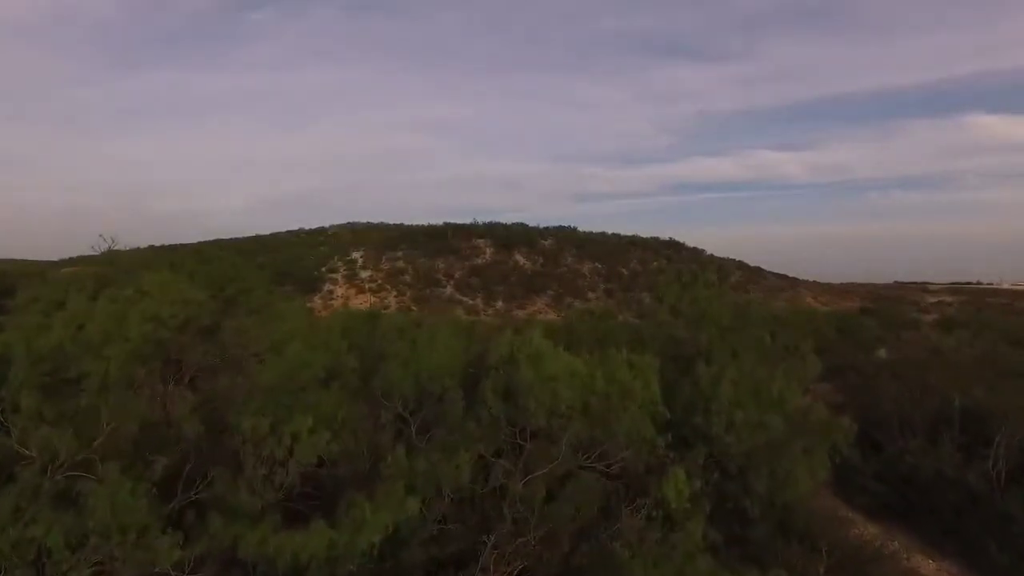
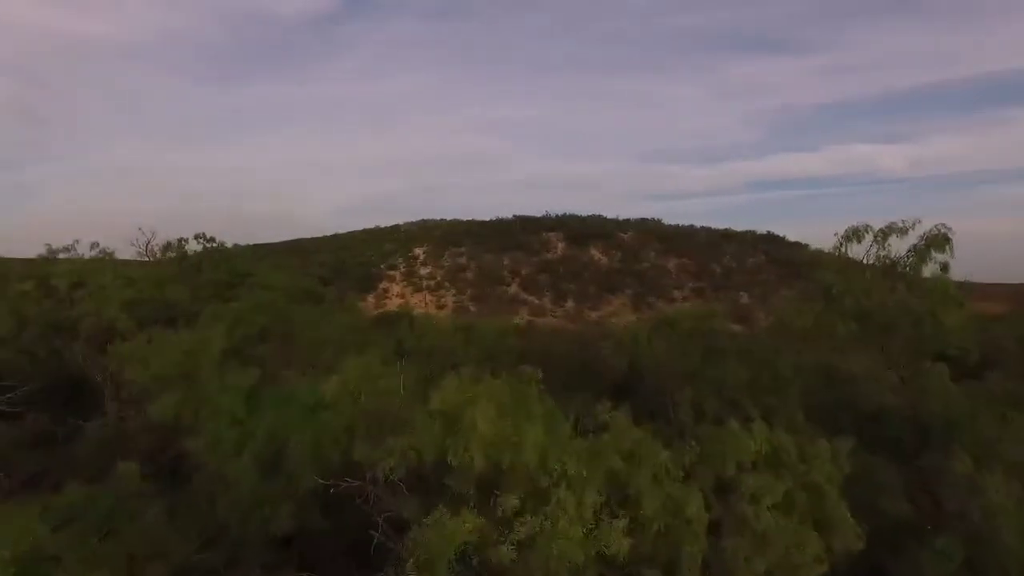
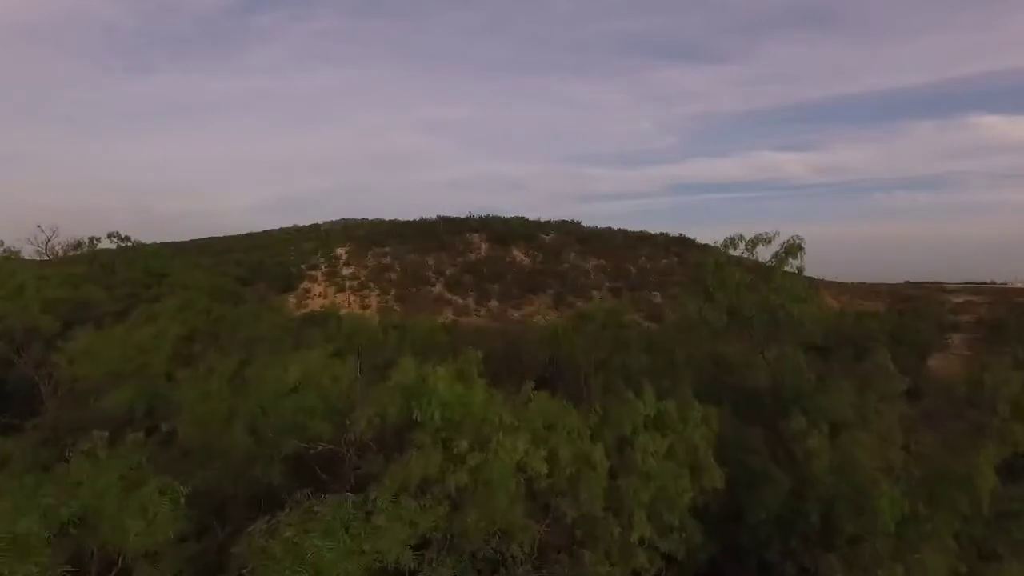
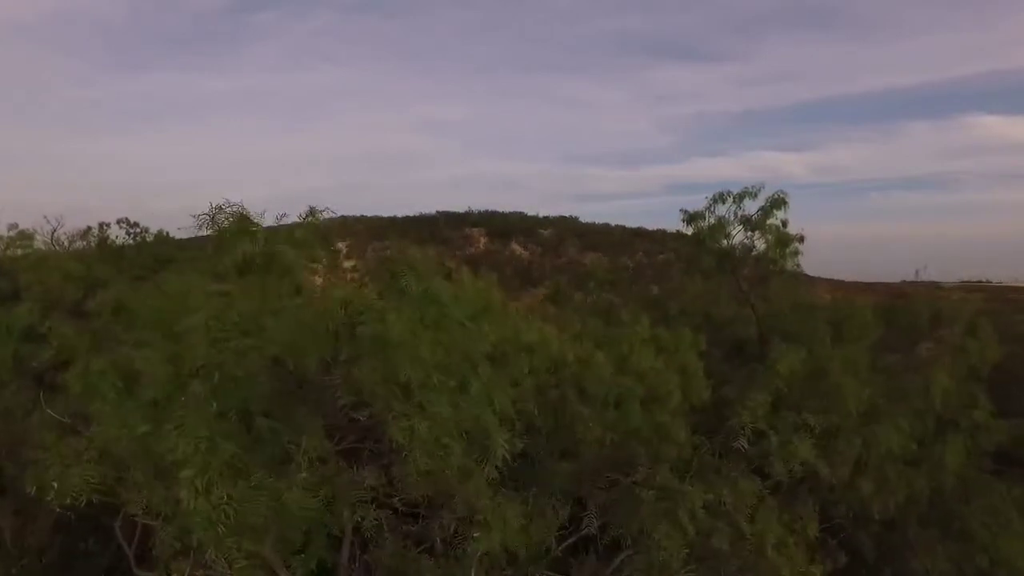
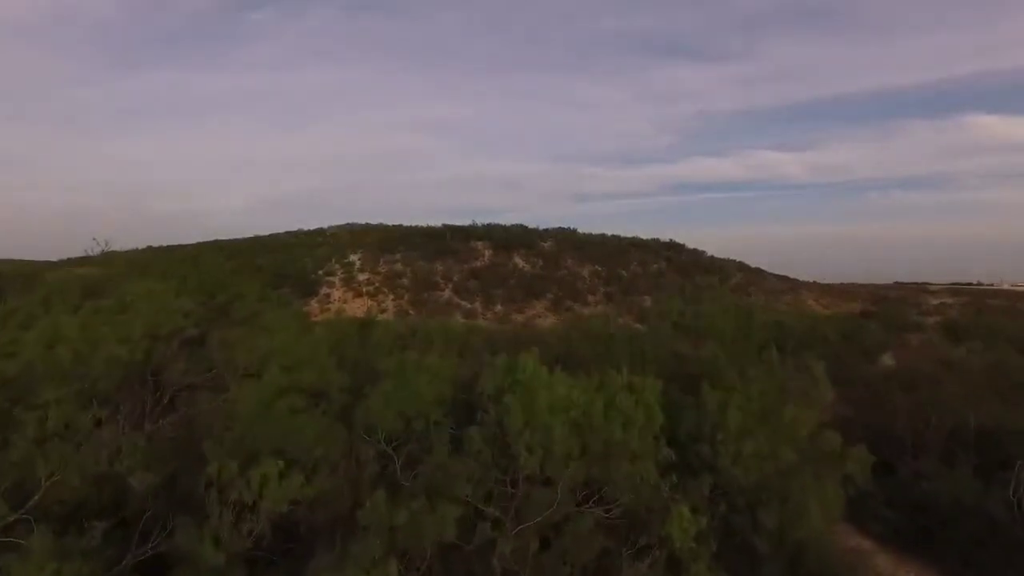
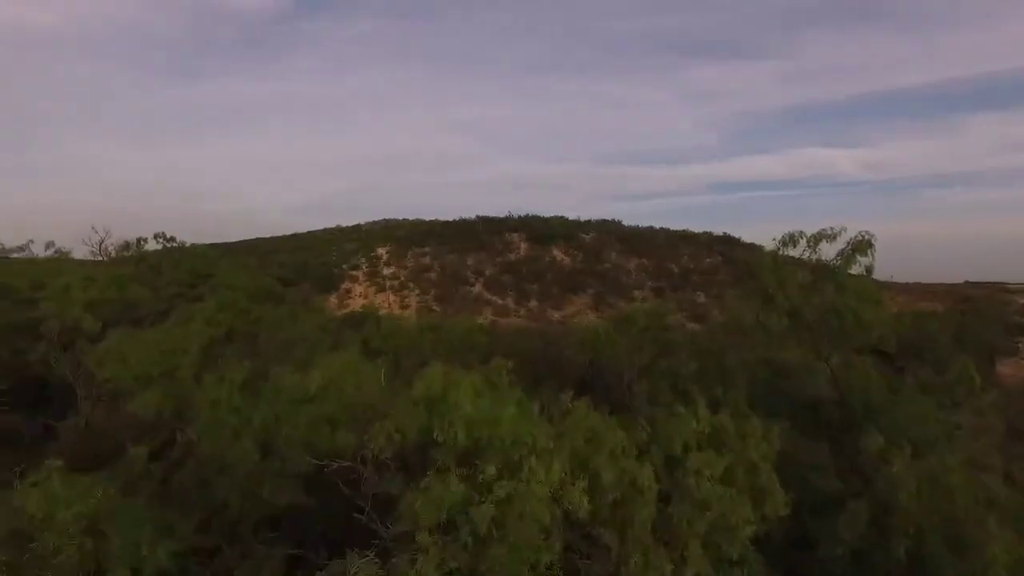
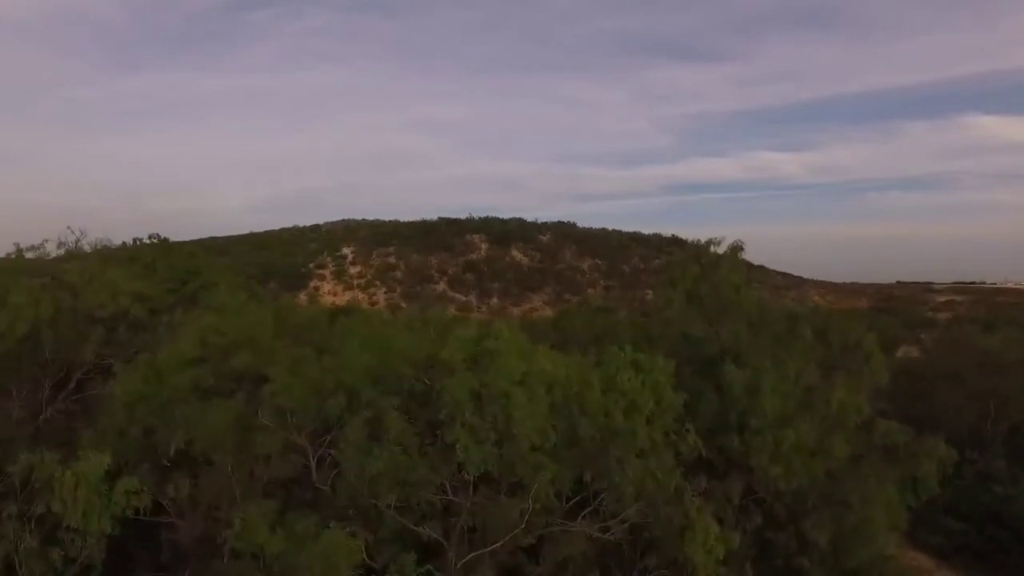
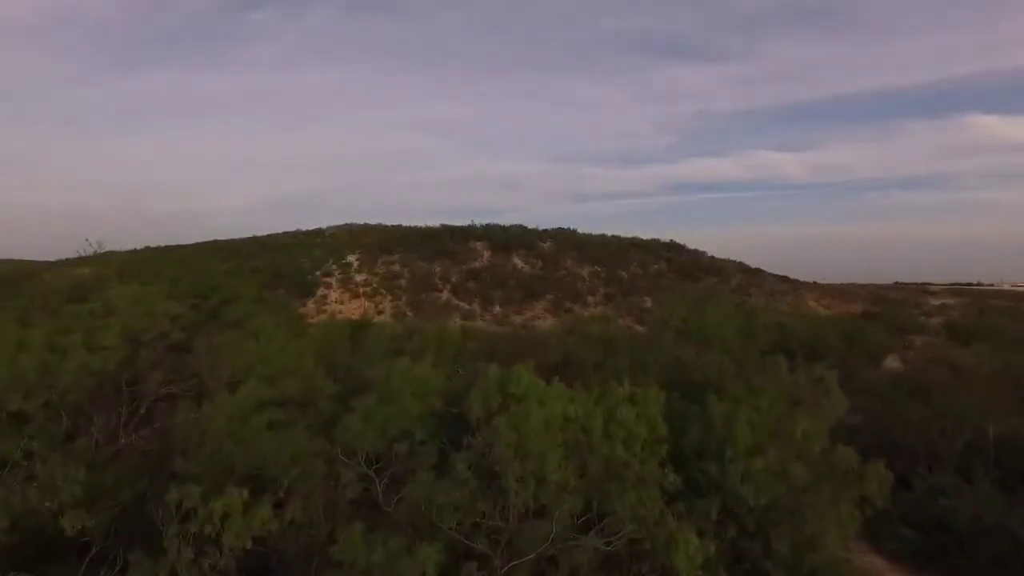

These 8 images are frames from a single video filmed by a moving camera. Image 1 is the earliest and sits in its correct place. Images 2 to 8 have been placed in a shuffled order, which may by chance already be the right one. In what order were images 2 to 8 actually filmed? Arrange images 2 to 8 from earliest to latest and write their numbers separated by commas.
5, 8, 7, 4, 3, 6, 2
